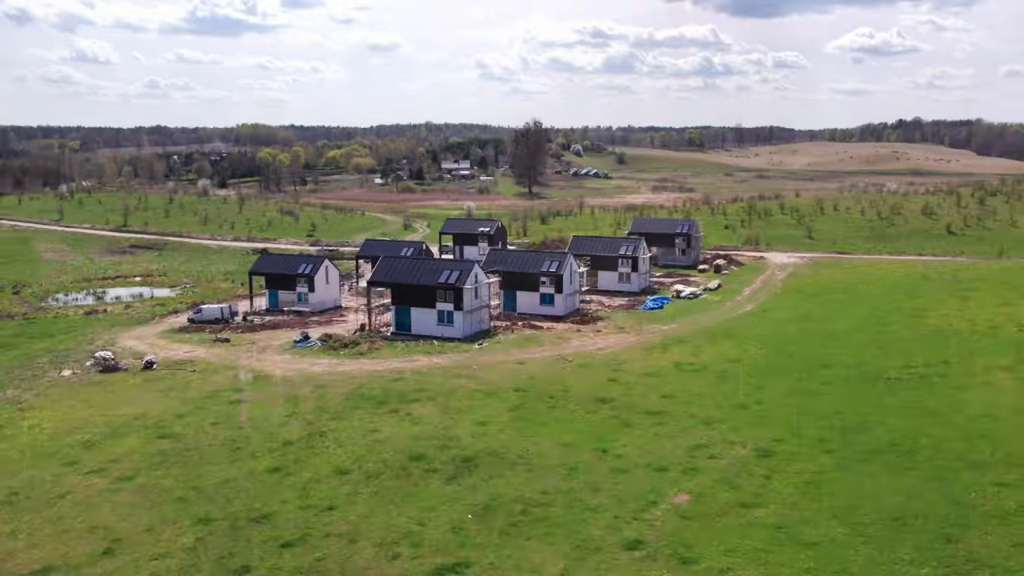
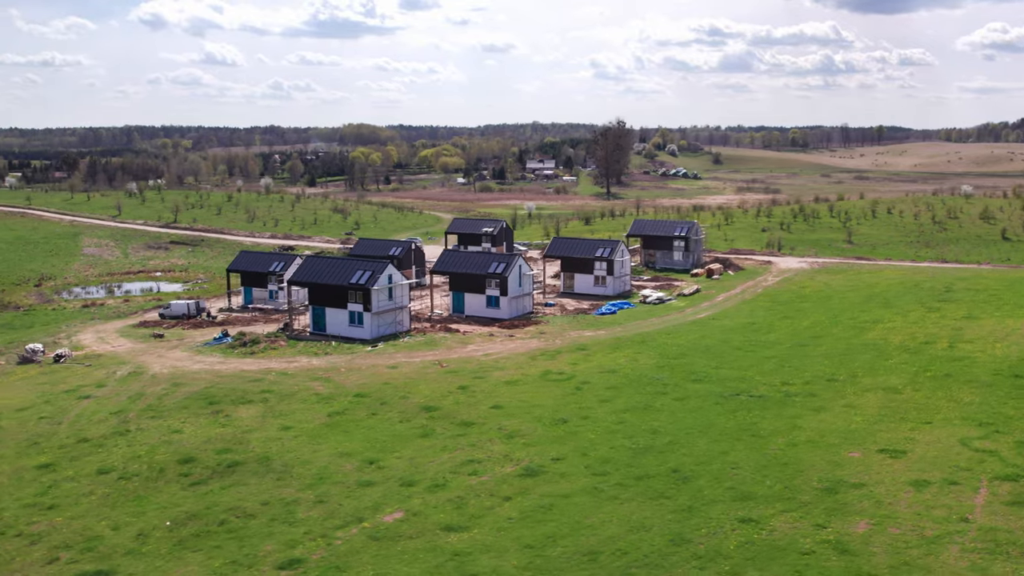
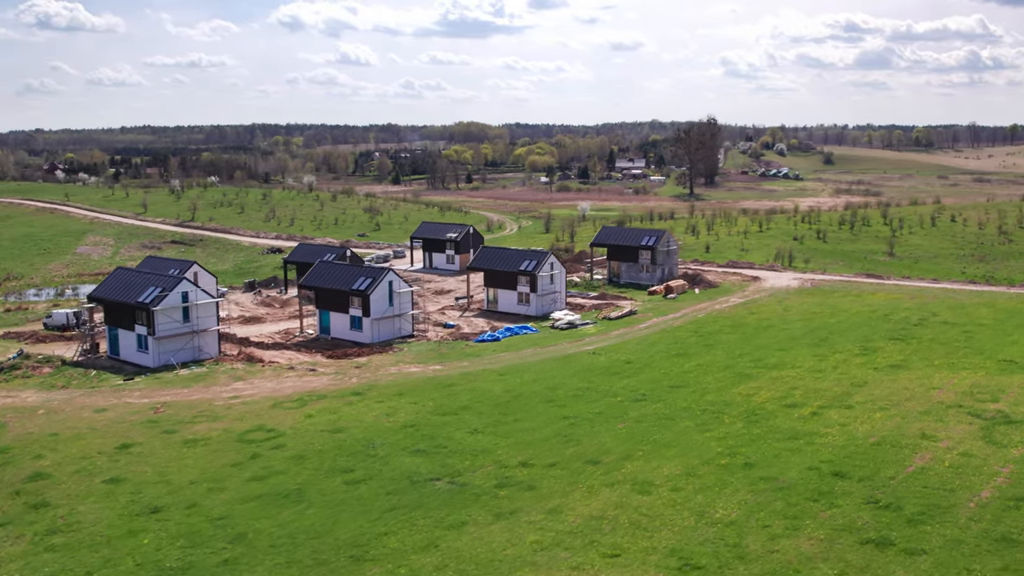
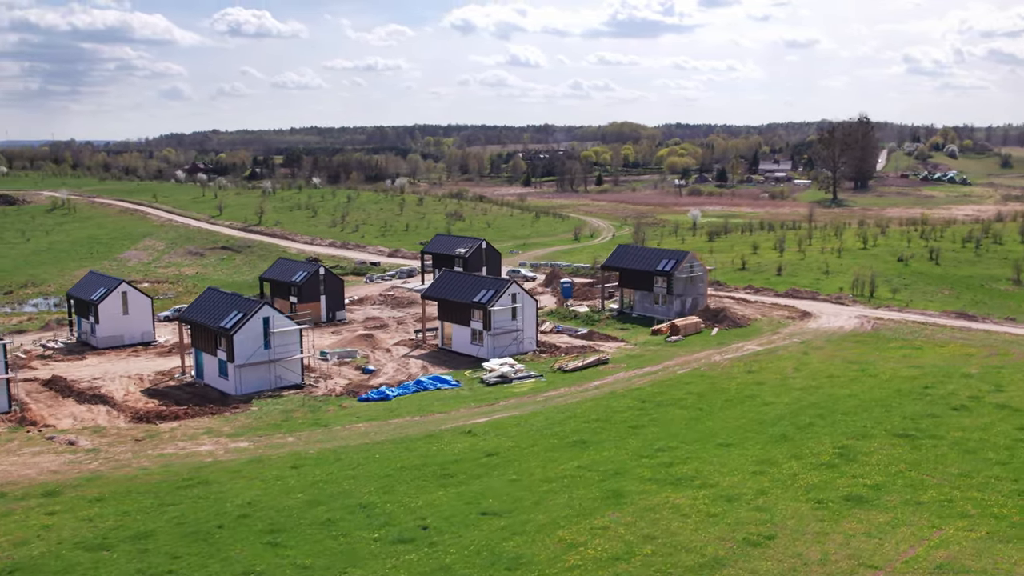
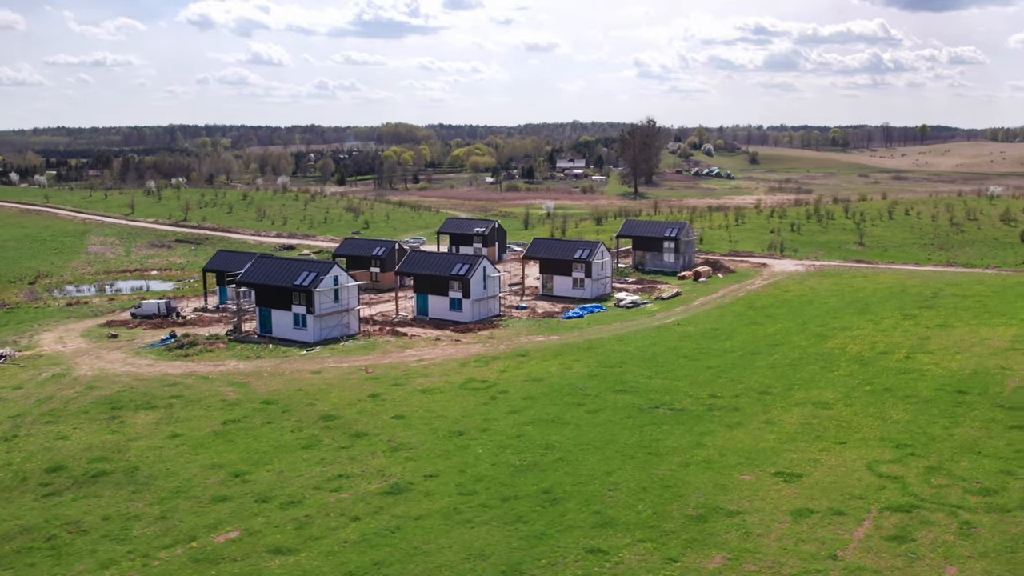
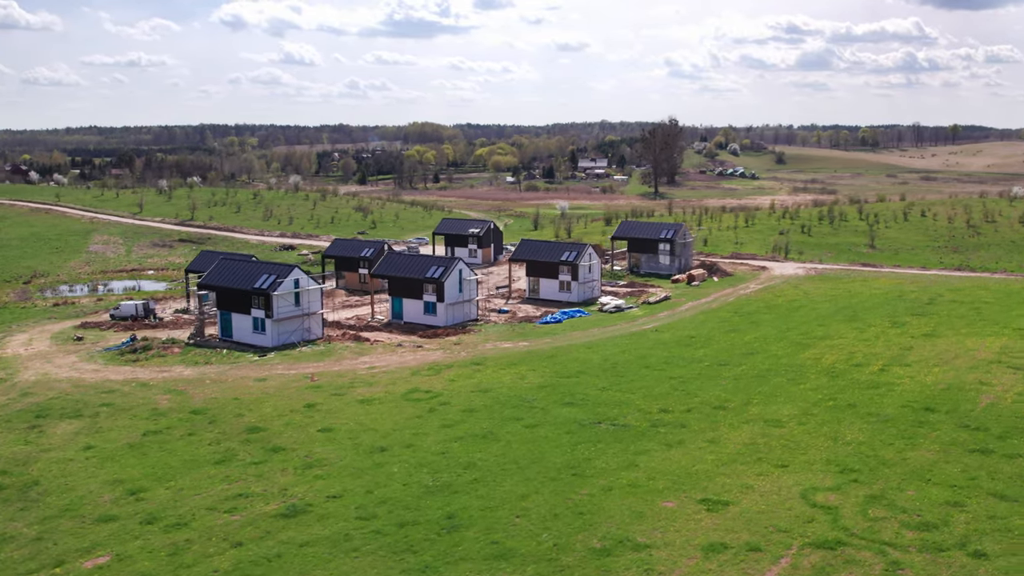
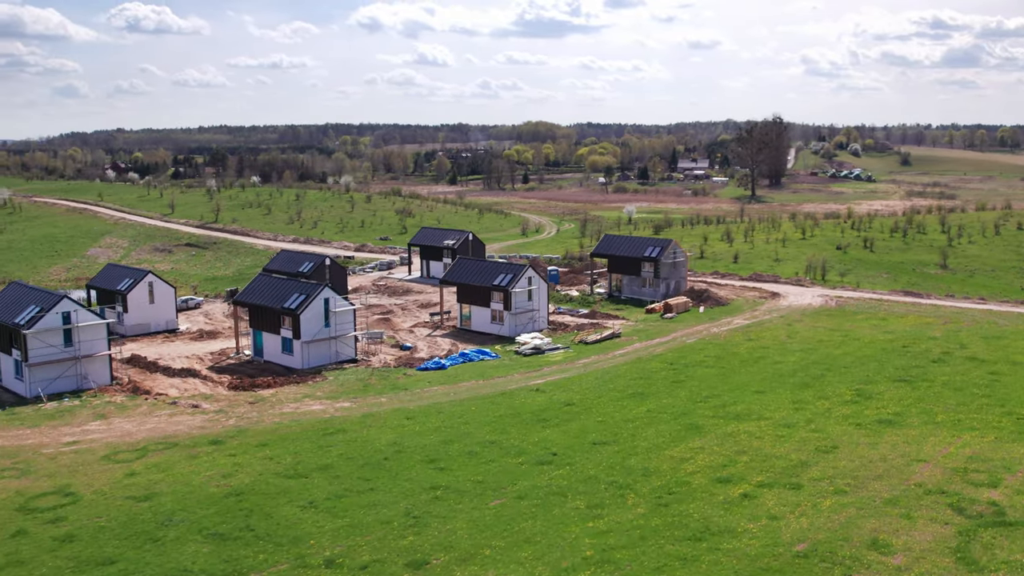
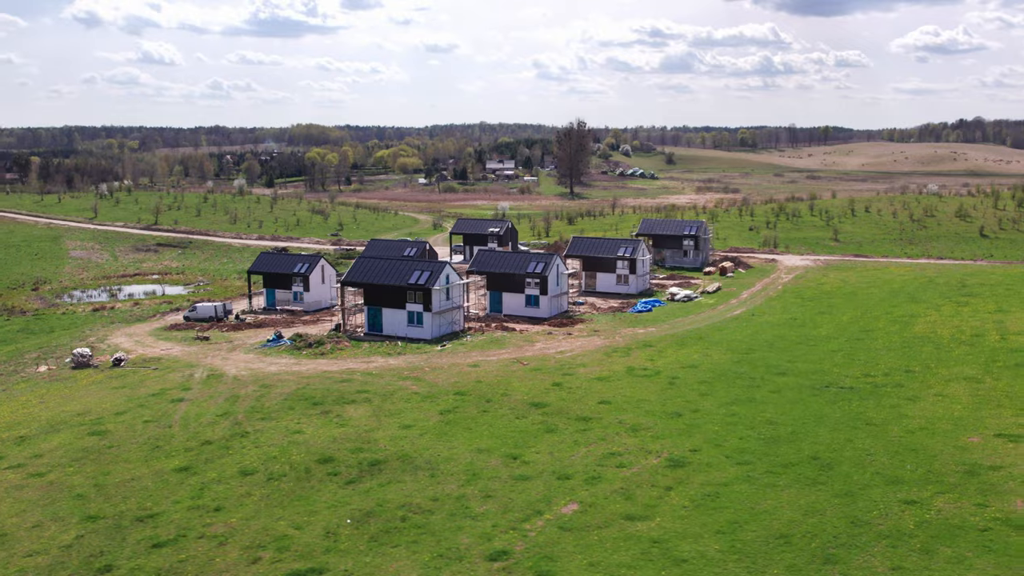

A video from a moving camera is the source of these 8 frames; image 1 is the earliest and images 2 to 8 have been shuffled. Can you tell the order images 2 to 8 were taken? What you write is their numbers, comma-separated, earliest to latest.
8, 2, 5, 6, 3, 7, 4
